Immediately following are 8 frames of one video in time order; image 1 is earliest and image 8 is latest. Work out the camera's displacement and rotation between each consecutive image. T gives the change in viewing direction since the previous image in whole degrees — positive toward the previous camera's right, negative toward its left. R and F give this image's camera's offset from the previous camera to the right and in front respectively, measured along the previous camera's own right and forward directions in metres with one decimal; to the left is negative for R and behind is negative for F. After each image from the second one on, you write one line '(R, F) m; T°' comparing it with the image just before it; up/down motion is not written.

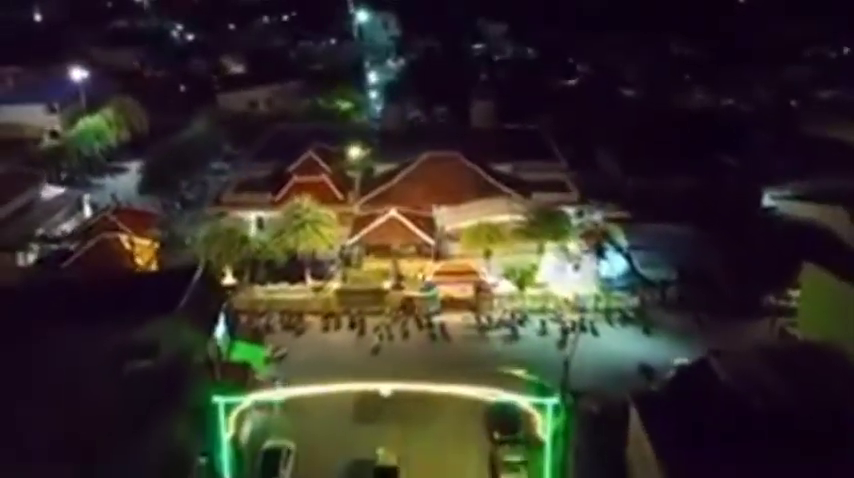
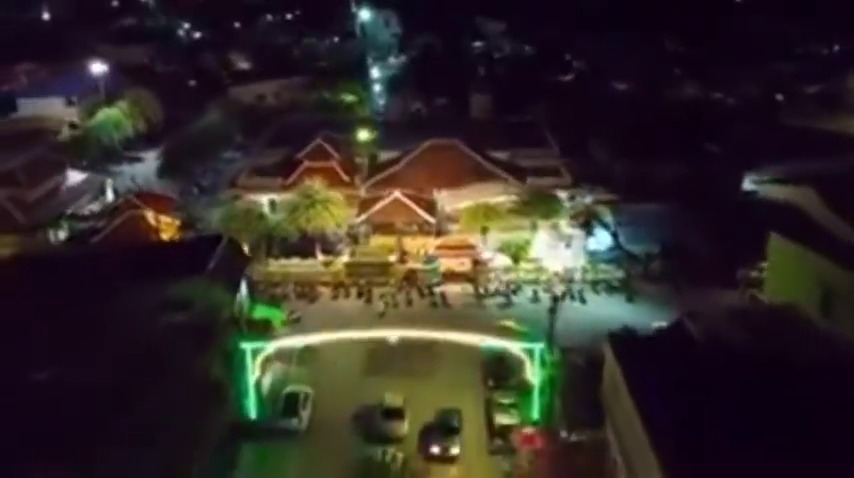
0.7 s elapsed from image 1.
(0.0, -0.9) m; 0°
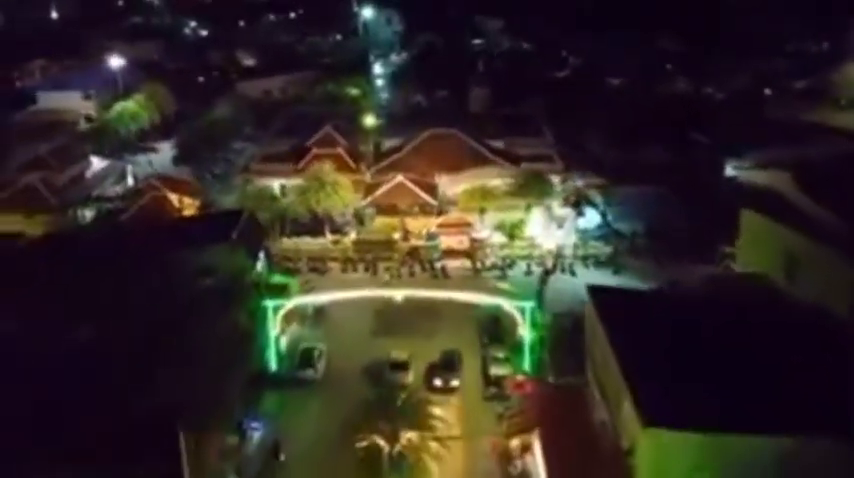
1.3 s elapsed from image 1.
(0.0, -0.9) m; 0°
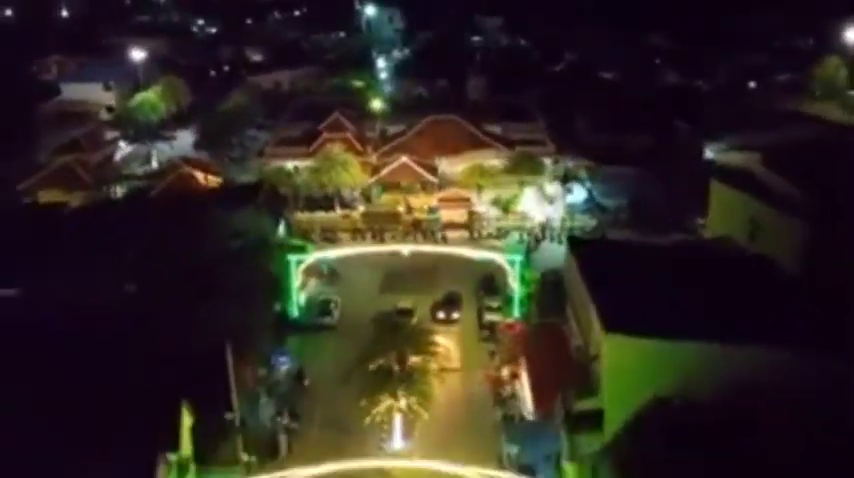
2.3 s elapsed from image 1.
(0.0, -1.2) m; 0°
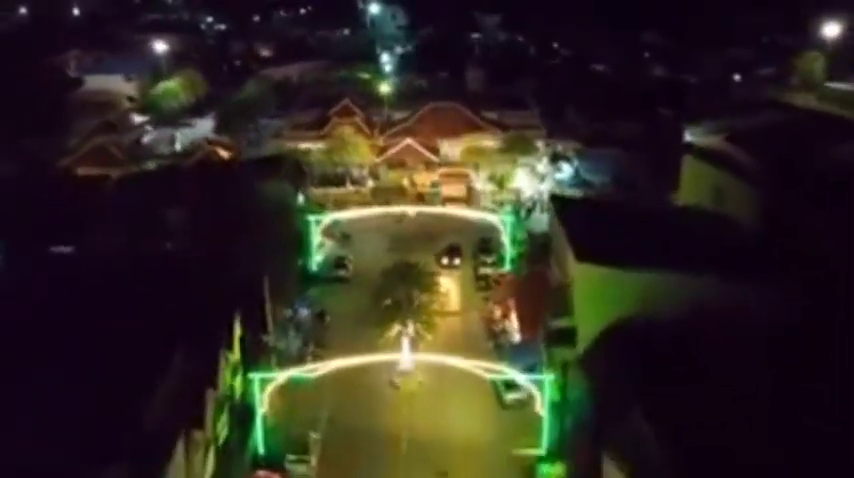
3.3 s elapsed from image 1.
(0.0, -1.4) m; 0°
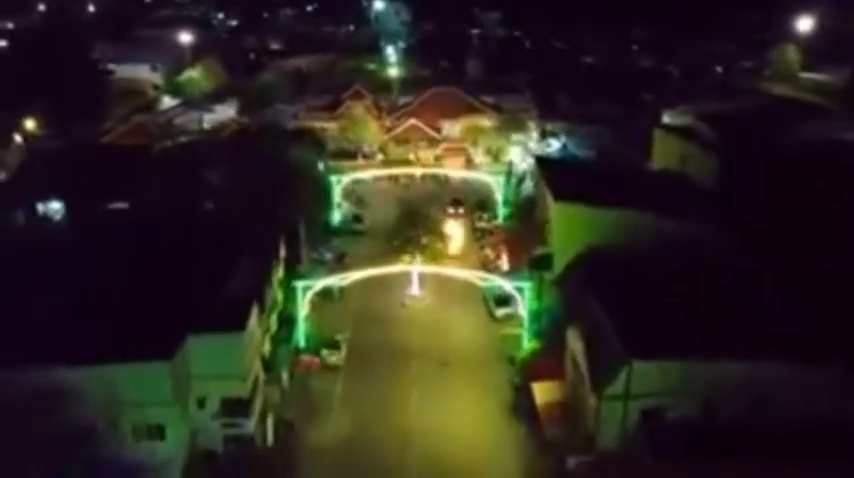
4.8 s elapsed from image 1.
(-0.1, -1.9) m; 0°
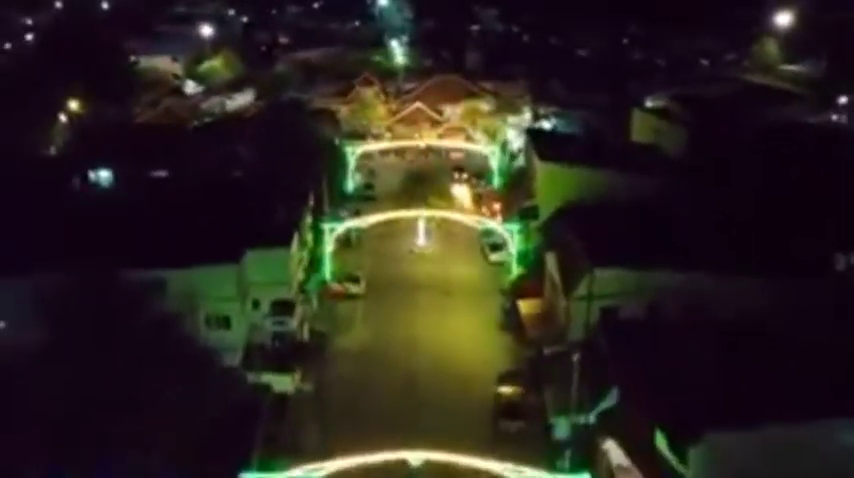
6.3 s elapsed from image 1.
(0.0, -1.8) m; 0°
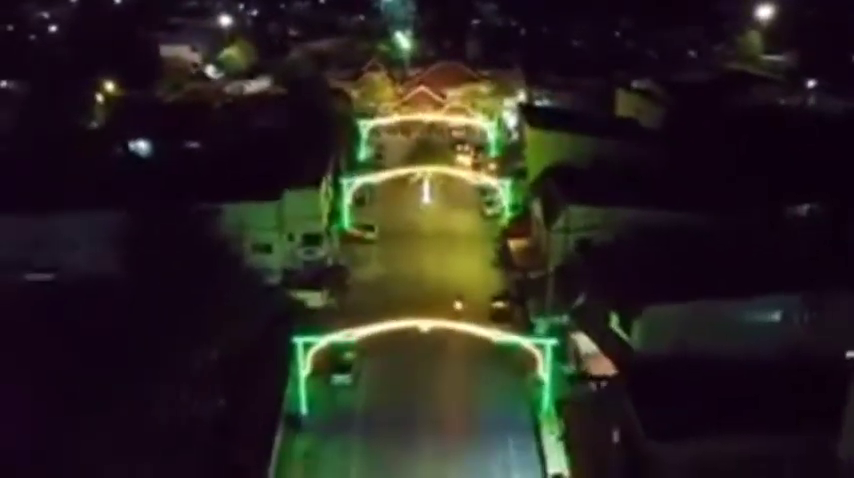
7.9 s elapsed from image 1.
(0.0, -1.7) m; 0°
